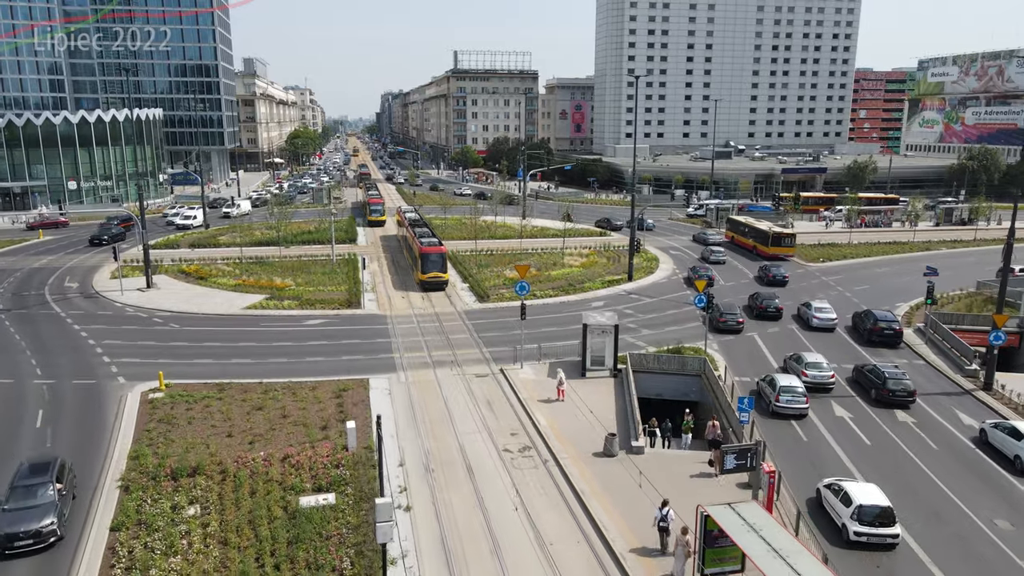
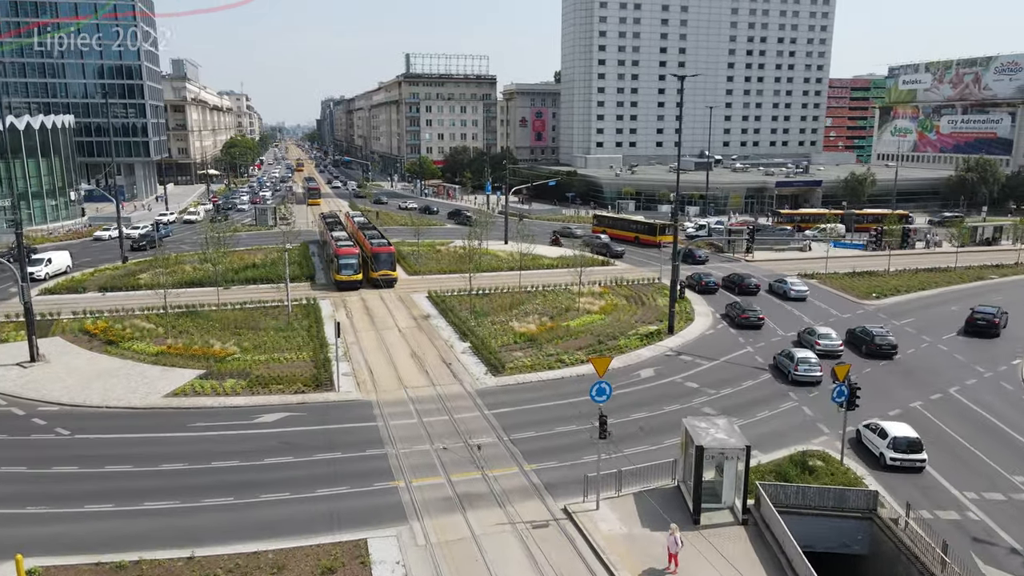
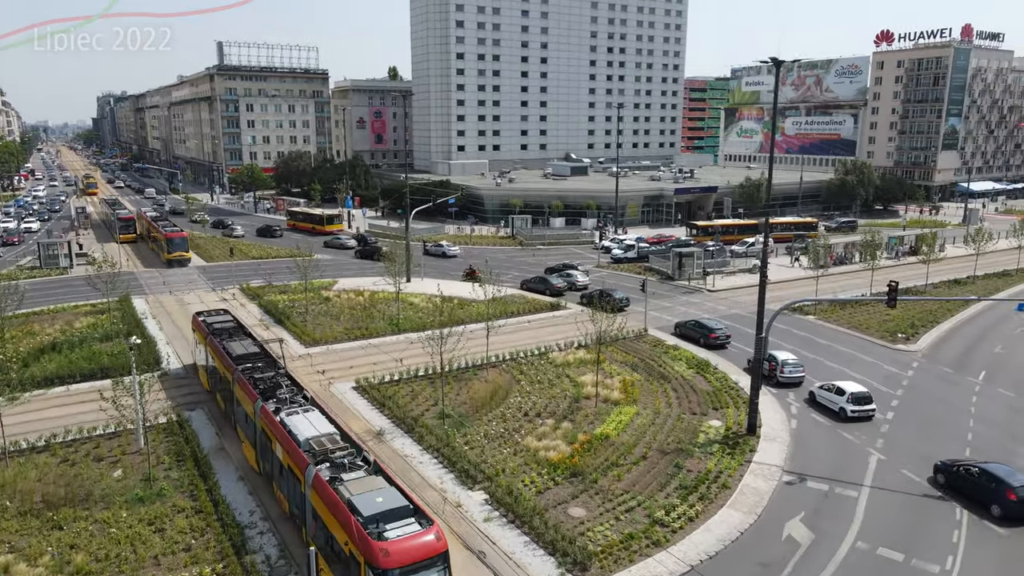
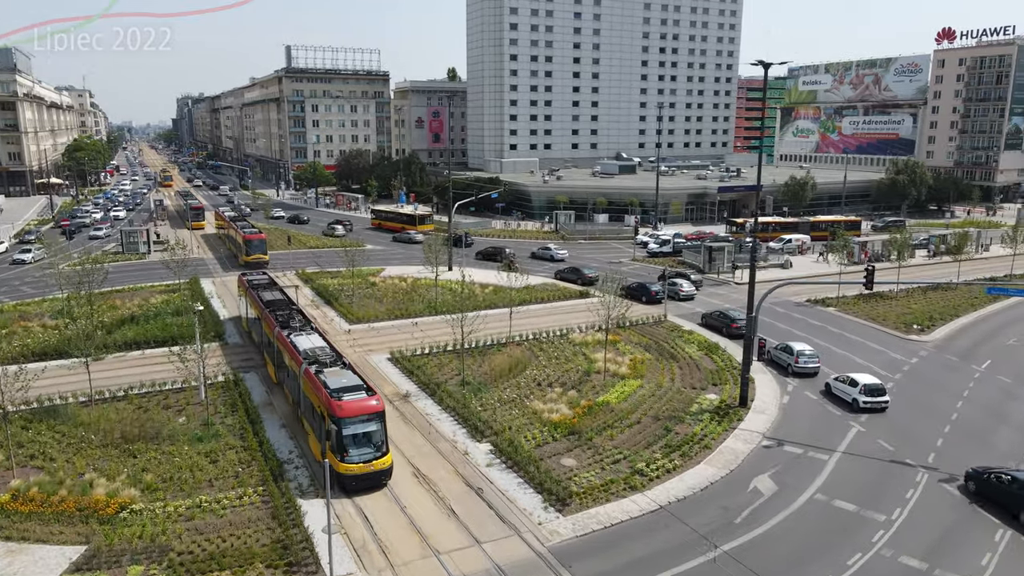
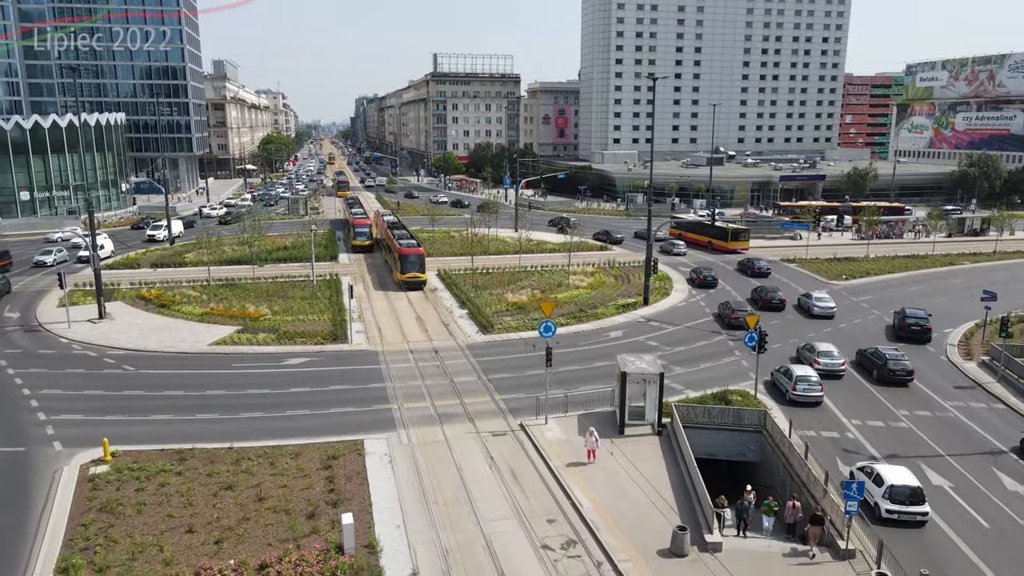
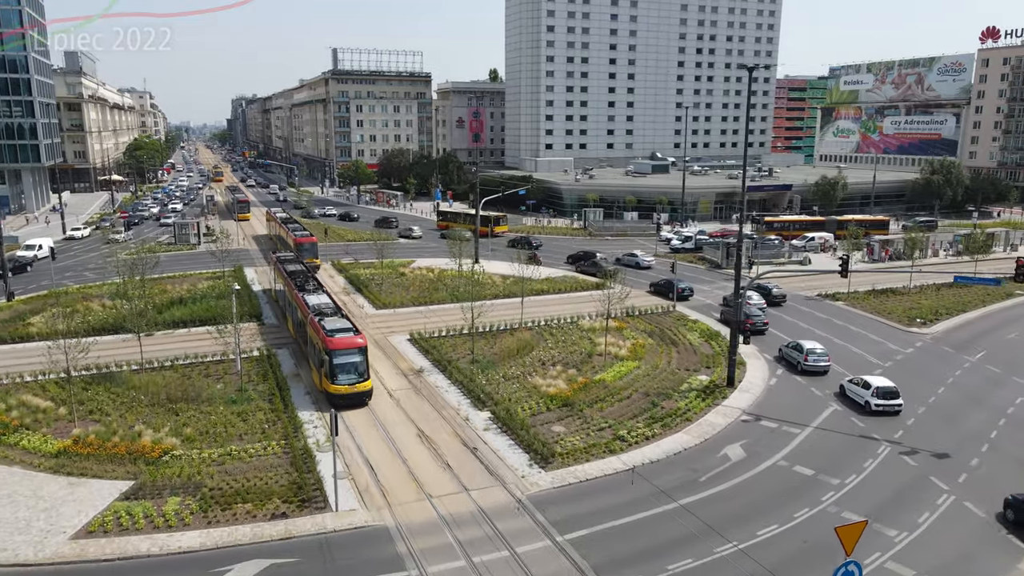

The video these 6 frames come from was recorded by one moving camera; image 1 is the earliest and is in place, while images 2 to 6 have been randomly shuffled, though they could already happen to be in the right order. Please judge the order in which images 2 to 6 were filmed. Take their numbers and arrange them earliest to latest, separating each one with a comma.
5, 2, 6, 4, 3
